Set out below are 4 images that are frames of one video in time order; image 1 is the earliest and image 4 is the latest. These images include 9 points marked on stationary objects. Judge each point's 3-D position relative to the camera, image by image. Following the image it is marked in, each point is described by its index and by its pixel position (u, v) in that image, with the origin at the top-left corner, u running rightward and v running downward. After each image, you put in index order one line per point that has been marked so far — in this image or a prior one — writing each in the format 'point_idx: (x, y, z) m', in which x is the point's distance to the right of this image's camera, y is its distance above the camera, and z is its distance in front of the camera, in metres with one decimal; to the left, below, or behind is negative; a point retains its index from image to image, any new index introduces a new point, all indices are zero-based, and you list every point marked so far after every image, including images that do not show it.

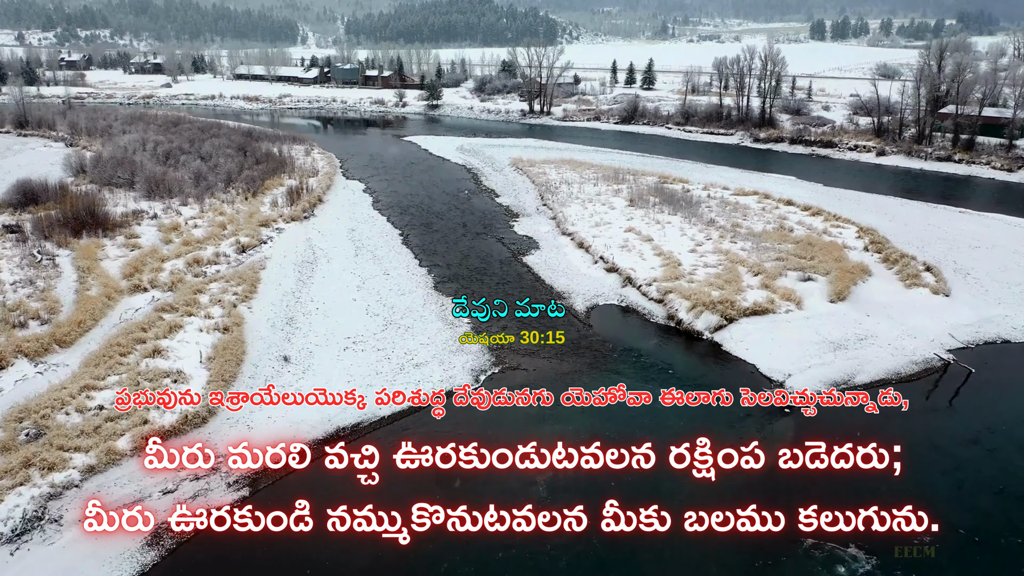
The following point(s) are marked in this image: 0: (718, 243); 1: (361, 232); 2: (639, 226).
0: (+4.2, +0.9, +17.1) m
1: (-3.6, +1.2, +19.0) m
2: (+2.9, +1.4, +18.7) m
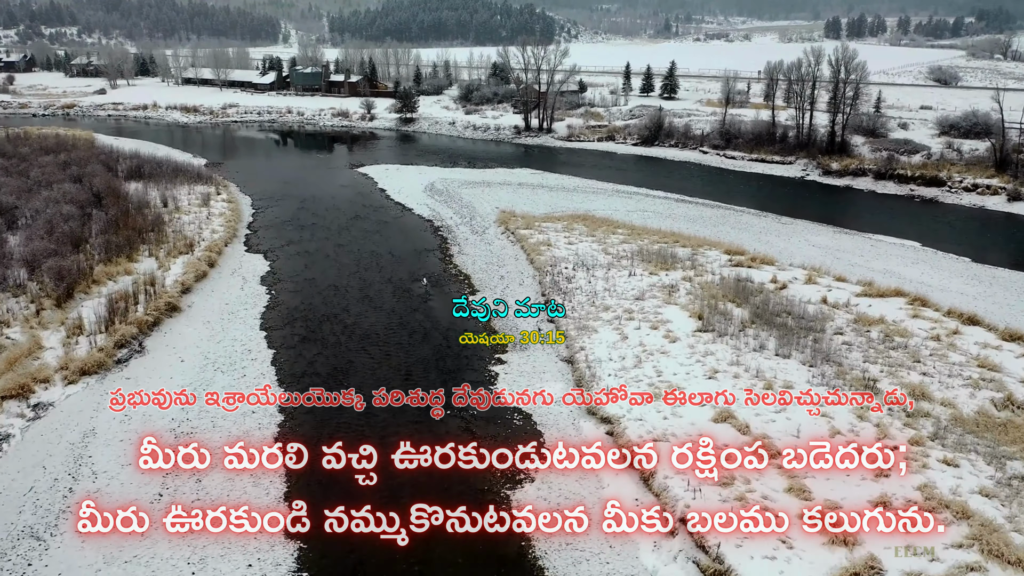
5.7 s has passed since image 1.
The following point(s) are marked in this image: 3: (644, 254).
0: (+4.0, -1.8, +8.1) m
1: (-3.9, -1.5, +9.9) m
2: (+2.6, -1.3, +9.7) m
3: (+2.5, +0.6, +16.0) m
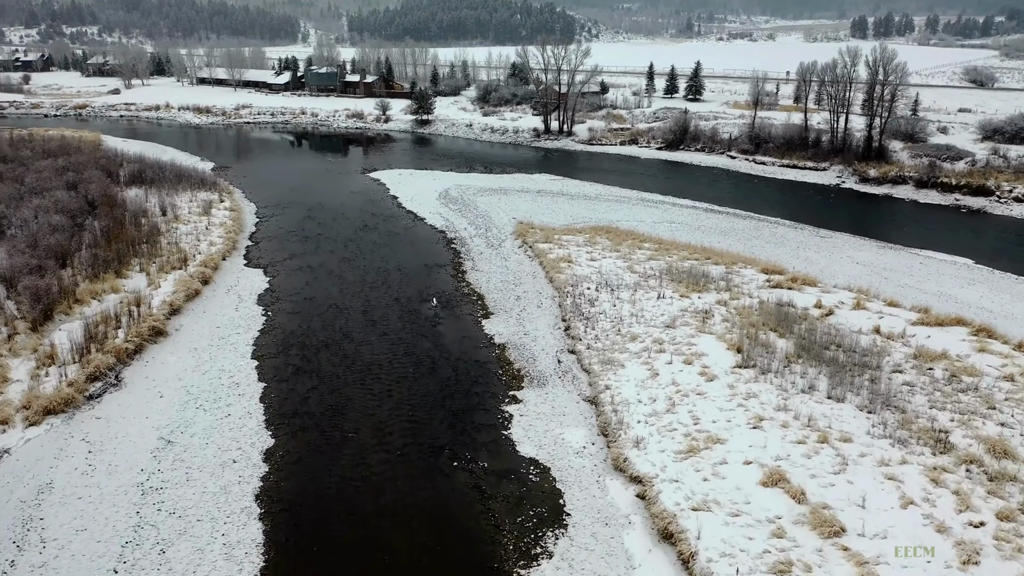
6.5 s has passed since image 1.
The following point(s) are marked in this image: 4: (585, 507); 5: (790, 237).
0: (+4.1, -2.2, +6.7) m
1: (-3.7, -1.9, +8.7) m
2: (+2.8, -1.7, +8.3) m
3: (+2.9, +0.3, +14.7) m
4: (+0.7, -2.1, +8.1) m
5: (+6.2, +1.1, +18.5) m
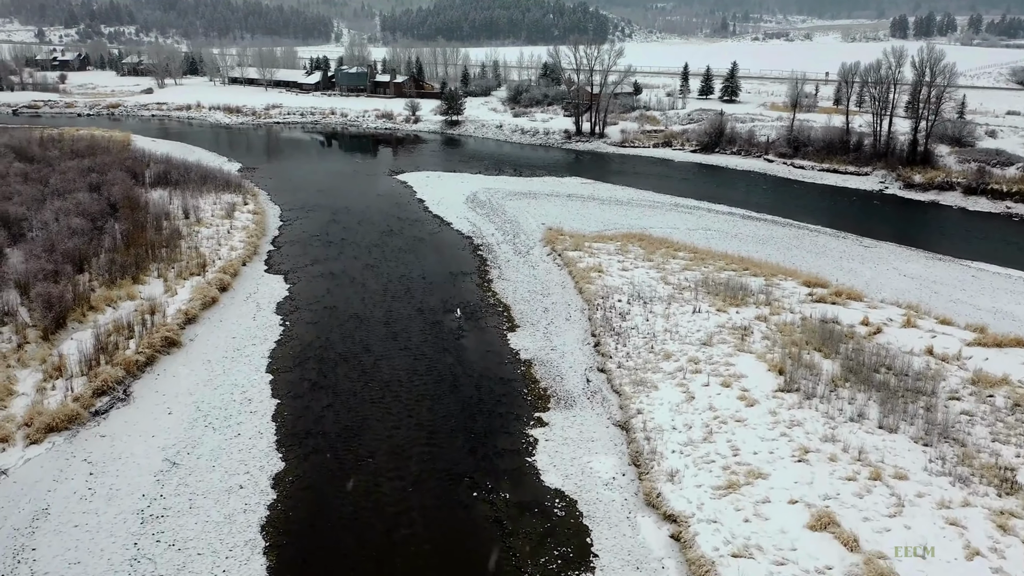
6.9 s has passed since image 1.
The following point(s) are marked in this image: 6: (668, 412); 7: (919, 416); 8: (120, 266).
0: (+4.2, -2.4, +6.0) m
1: (-3.5, -2.0, +8.3) m
2: (+3.0, -1.9, +7.6) m
3: (+3.3, 0.0, +13.9) m
4: (+0.9, -2.3, +7.4) m
5: (+6.8, +0.9, +17.7) m
6: (+1.8, -1.4, +9.5) m
7: (+4.5, -1.4, +9.2) m
8: (-6.8, +0.4, +14.2) m
